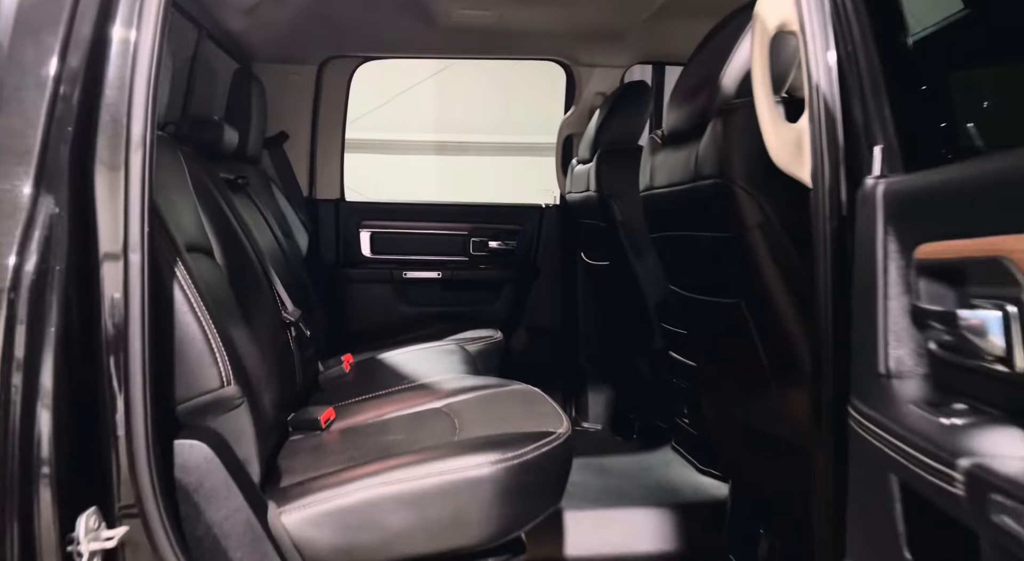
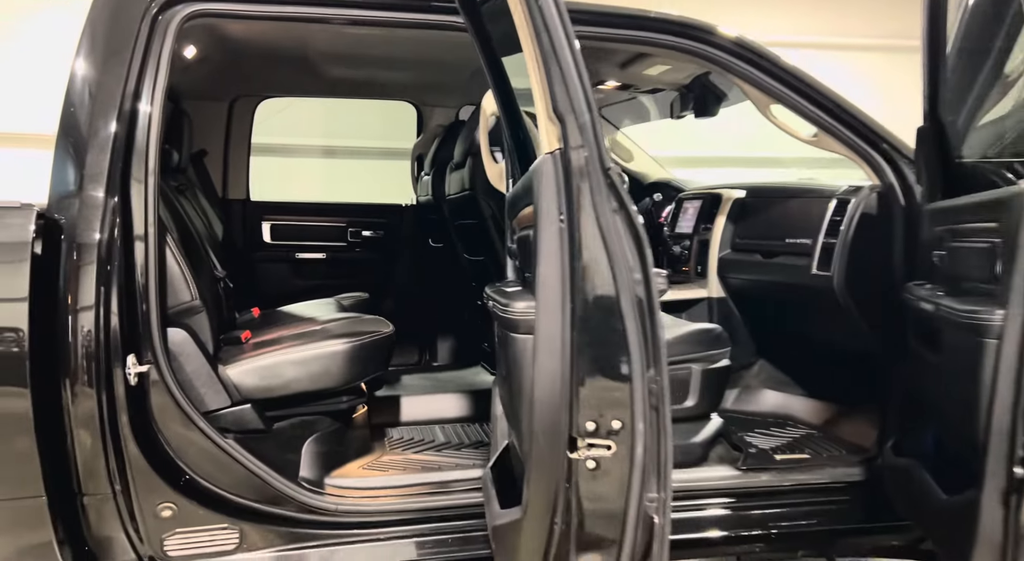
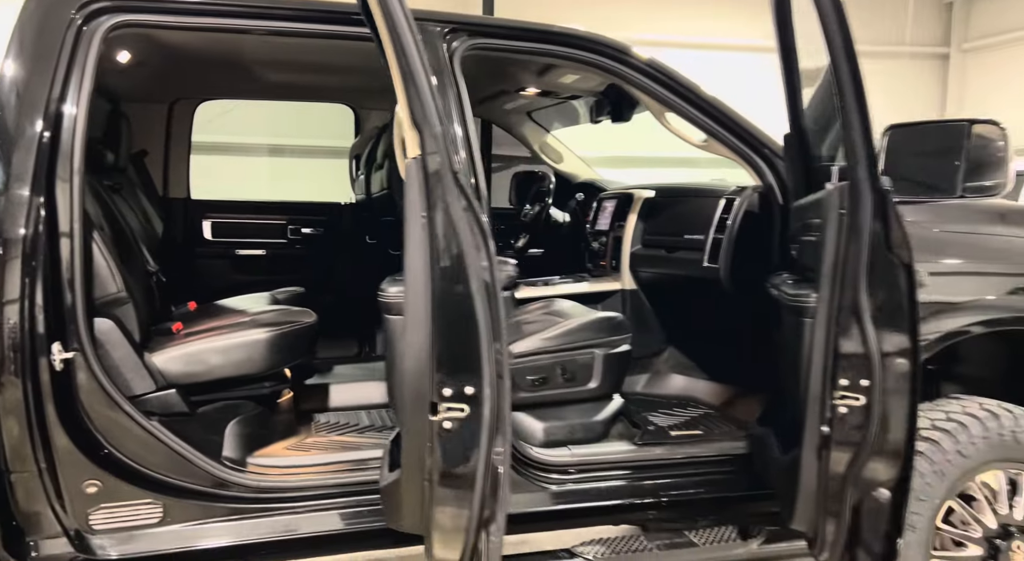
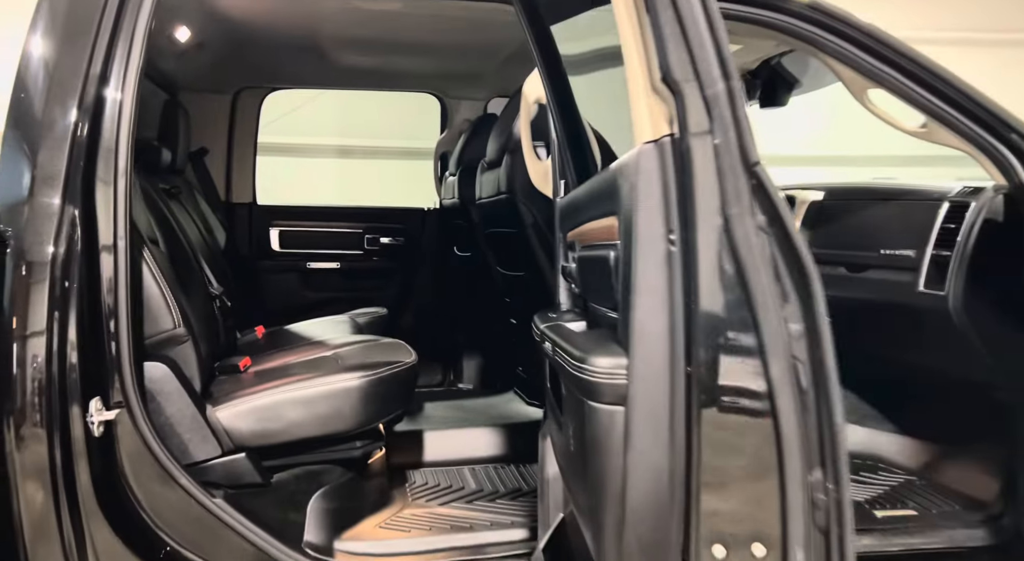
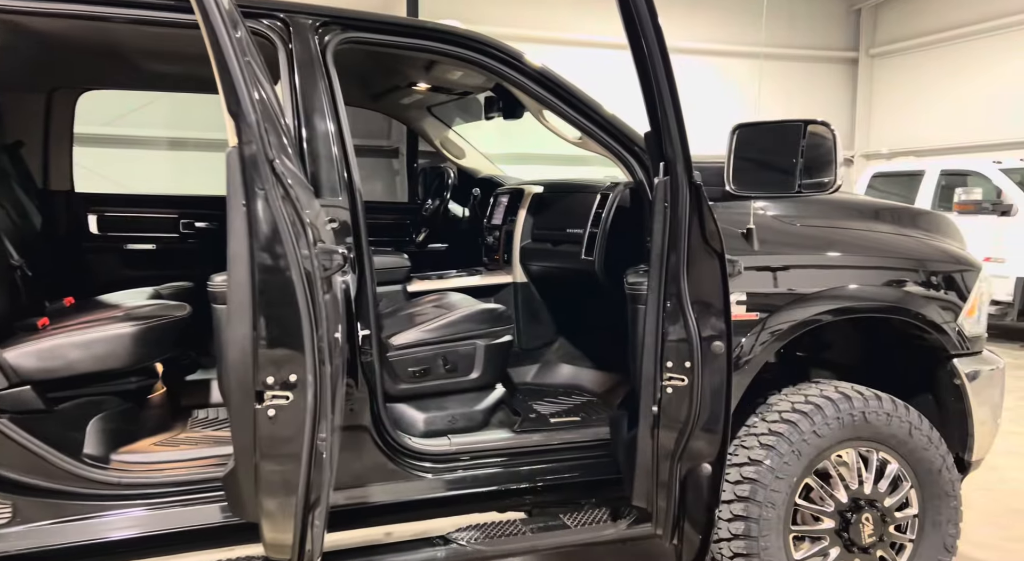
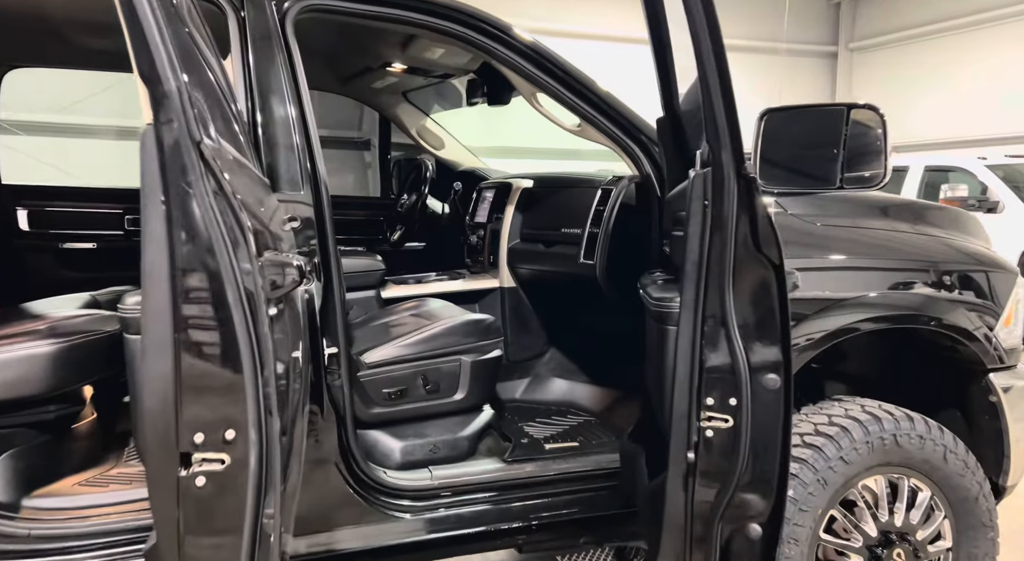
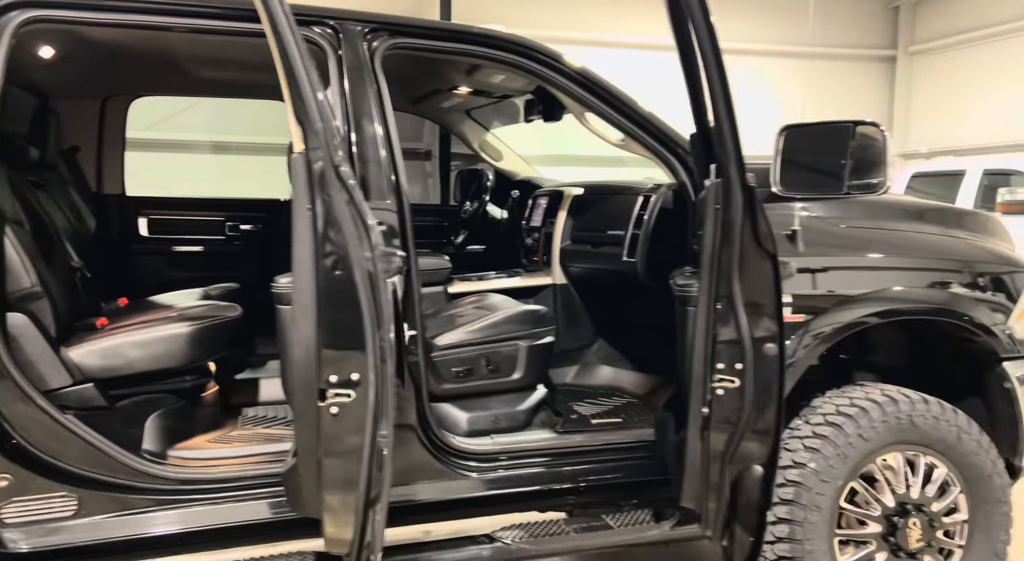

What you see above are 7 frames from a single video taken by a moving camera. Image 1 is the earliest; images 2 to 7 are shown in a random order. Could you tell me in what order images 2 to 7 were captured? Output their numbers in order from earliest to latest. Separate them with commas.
4, 2, 3, 7, 5, 6
